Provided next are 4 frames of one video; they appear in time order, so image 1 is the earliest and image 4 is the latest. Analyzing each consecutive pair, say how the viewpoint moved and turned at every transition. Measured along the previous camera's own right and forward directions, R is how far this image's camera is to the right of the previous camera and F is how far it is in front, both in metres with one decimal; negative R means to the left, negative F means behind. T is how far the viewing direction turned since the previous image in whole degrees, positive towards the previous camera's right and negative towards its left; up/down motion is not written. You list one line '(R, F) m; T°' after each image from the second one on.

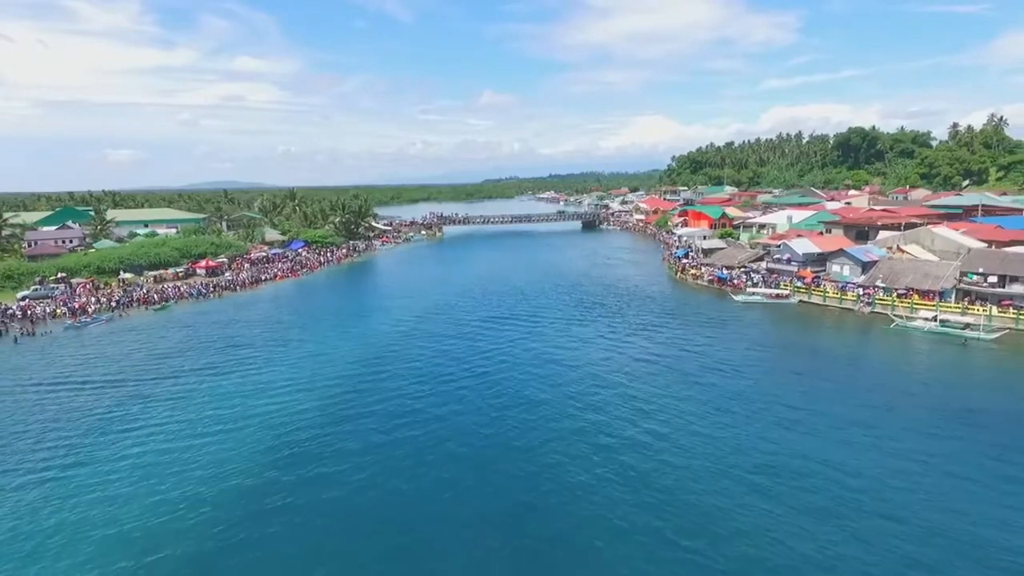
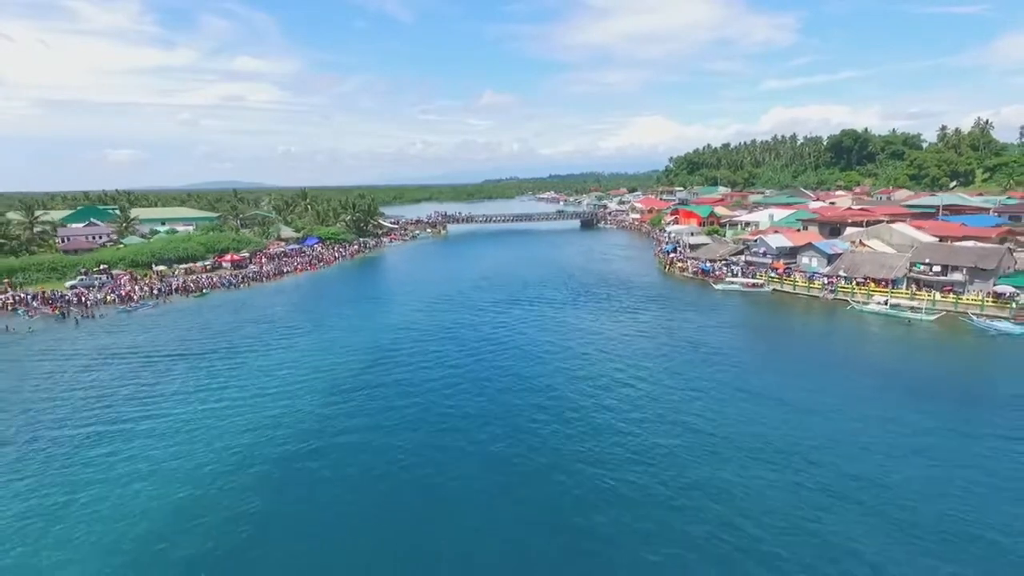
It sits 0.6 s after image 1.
(-0.1, -1.7) m; 0°
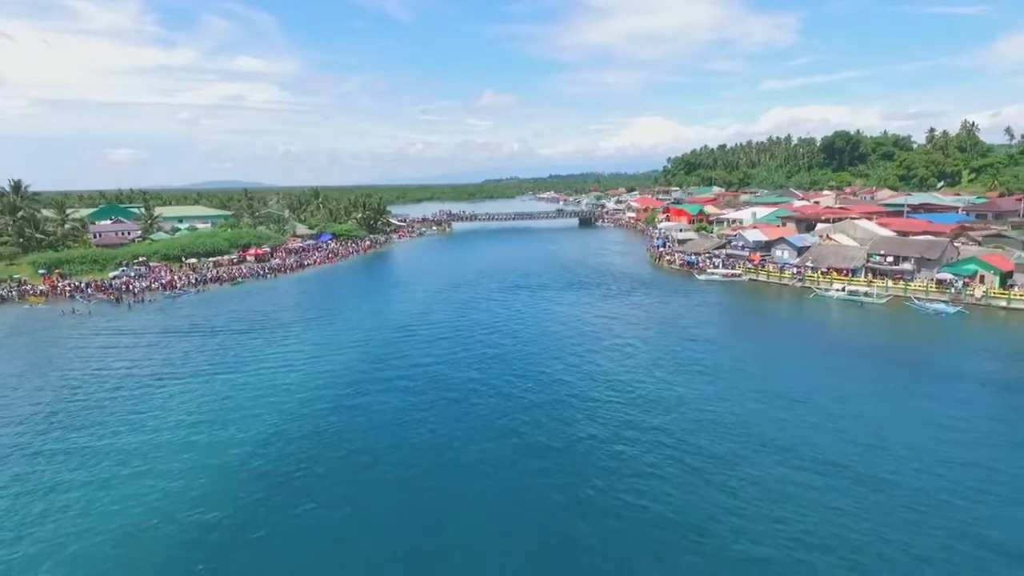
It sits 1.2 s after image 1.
(-0.1, -1.9) m; 0°
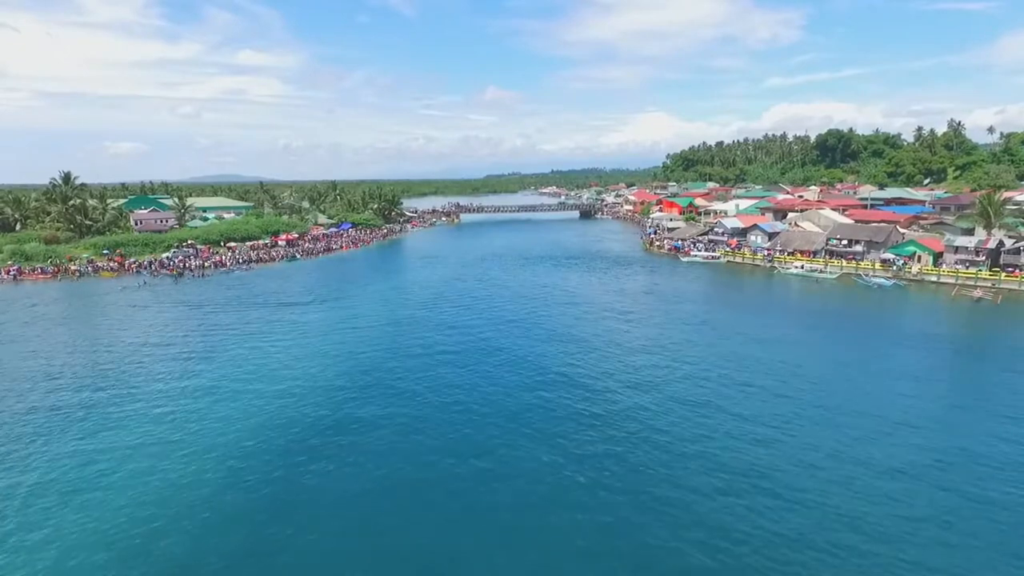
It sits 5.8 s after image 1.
(-0.2, -2.7) m; 0°
